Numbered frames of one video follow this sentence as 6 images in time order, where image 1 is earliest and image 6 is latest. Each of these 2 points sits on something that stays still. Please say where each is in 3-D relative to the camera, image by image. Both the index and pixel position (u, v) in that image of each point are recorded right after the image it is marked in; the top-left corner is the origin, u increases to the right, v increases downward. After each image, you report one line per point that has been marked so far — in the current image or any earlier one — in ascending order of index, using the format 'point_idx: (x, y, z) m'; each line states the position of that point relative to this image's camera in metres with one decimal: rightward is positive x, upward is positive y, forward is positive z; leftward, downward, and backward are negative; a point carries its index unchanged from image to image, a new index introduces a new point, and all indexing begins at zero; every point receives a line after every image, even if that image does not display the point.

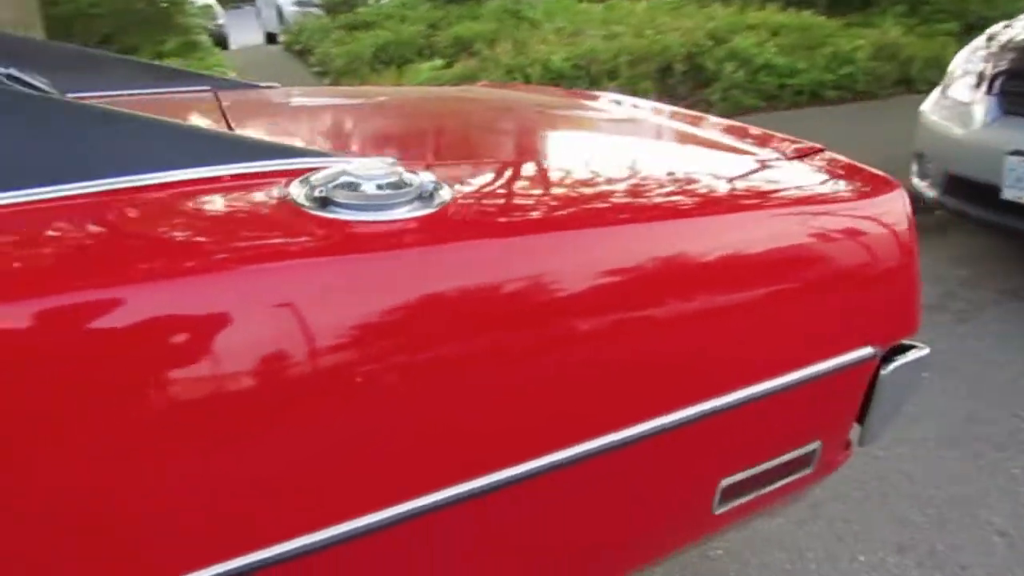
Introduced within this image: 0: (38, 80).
0: (-1.4, +0.6, +2.4) m
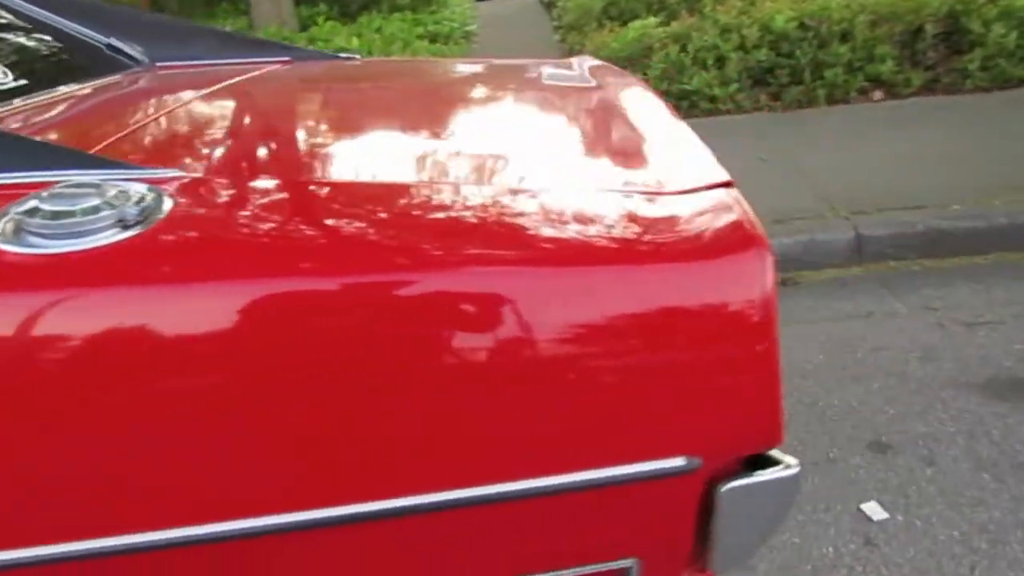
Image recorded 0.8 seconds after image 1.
0: (-1.2, +0.8, +2.6) m
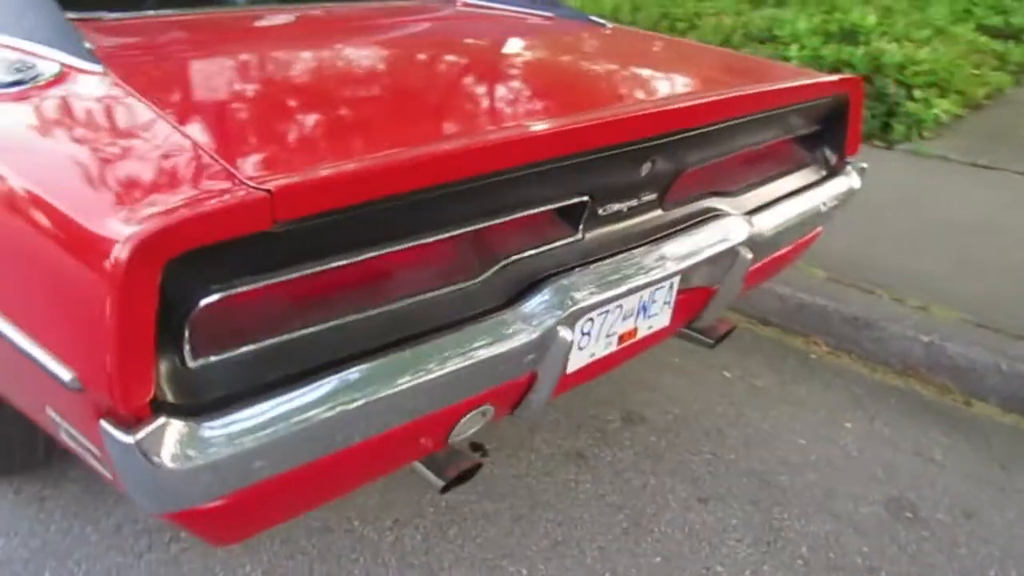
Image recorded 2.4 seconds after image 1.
0: (-0.2, +1.1, +3.0) m
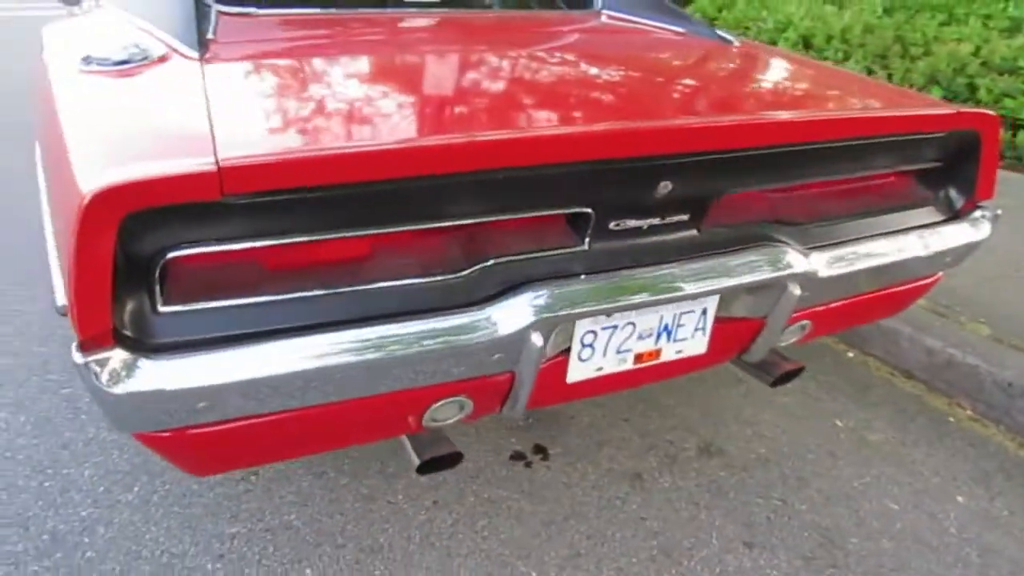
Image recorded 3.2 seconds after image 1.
0: (+0.3, +1.1, +3.1) m
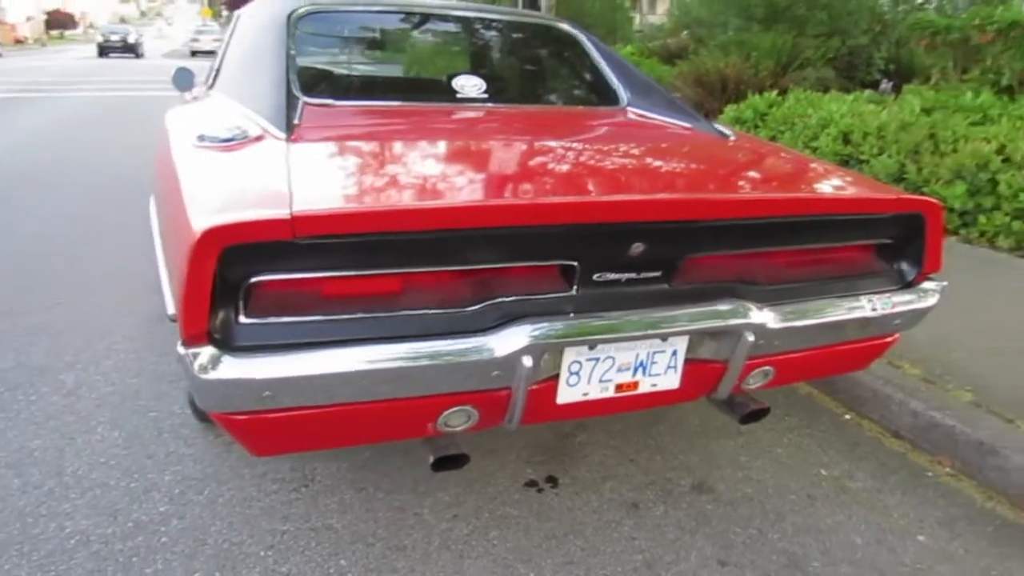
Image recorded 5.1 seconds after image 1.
0: (+0.5, +0.9, +3.6) m
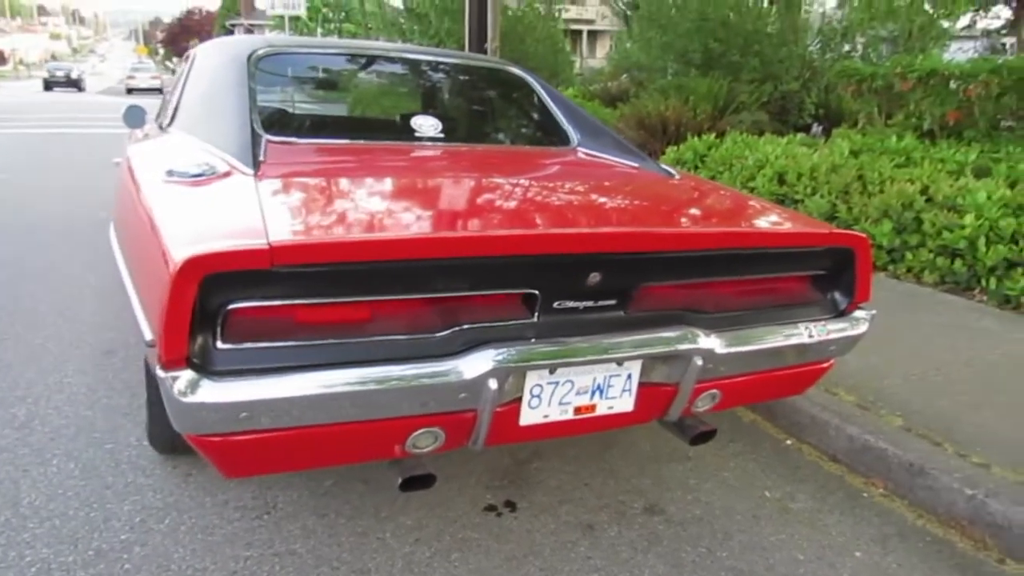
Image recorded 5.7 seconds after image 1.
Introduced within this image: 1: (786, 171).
0: (+0.3, +0.7, +3.8) m
1: (+2.1, +0.9, +6.4) m
